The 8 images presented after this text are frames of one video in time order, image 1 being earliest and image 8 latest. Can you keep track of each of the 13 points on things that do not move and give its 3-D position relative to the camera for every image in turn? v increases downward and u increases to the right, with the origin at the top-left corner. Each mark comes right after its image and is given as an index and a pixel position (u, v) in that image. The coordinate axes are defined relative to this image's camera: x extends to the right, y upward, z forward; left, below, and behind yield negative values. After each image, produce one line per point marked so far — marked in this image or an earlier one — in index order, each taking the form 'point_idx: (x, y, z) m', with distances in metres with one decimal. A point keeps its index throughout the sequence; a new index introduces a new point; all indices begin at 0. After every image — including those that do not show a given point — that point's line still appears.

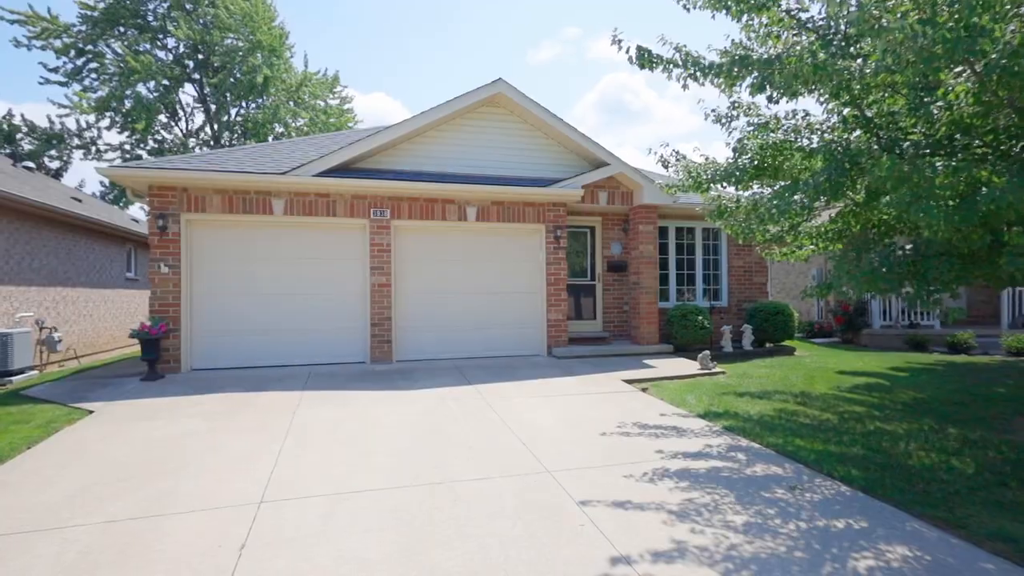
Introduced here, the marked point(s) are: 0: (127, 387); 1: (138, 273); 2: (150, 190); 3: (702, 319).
0: (-5.4, -1.4, +7.4) m
1: (-10.2, +0.4, +14.4) m
2: (-5.5, +1.5, +8.1) m
3: (+3.7, -0.6, +10.3) m
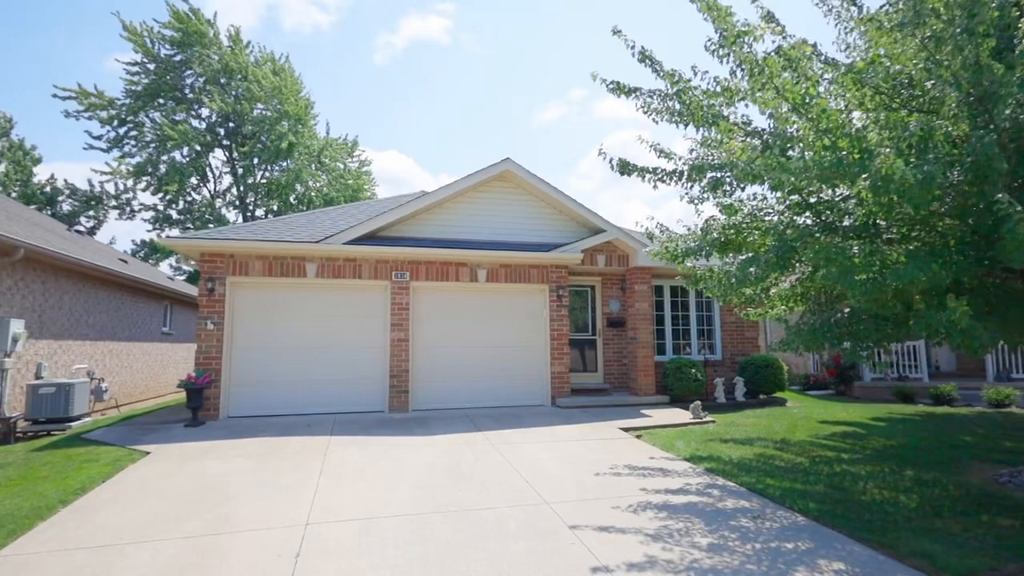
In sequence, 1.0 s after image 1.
0: (-5.3, -2.3, +8.3) m
1: (-9.9, -1.2, +15.5) m
2: (-5.4, +0.6, +9.2) m
3: (+3.8, -1.7, +11.1) m
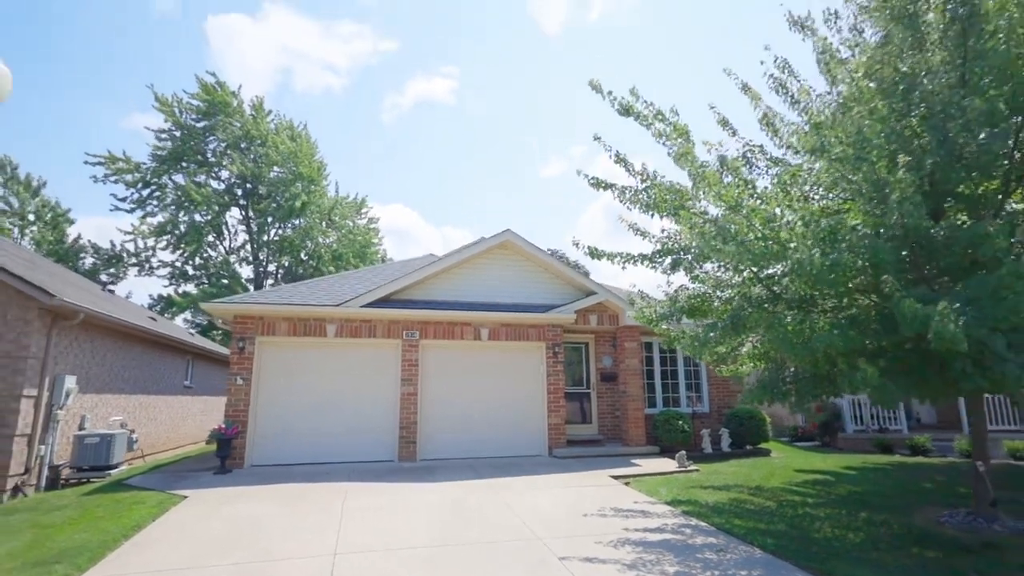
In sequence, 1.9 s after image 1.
0: (-5.3, -3.3, +9.1) m
1: (-9.9, -2.9, +16.5) m
2: (-5.4, -0.6, +10.3) m
3: (+3.8, -3.0, +11.9) m
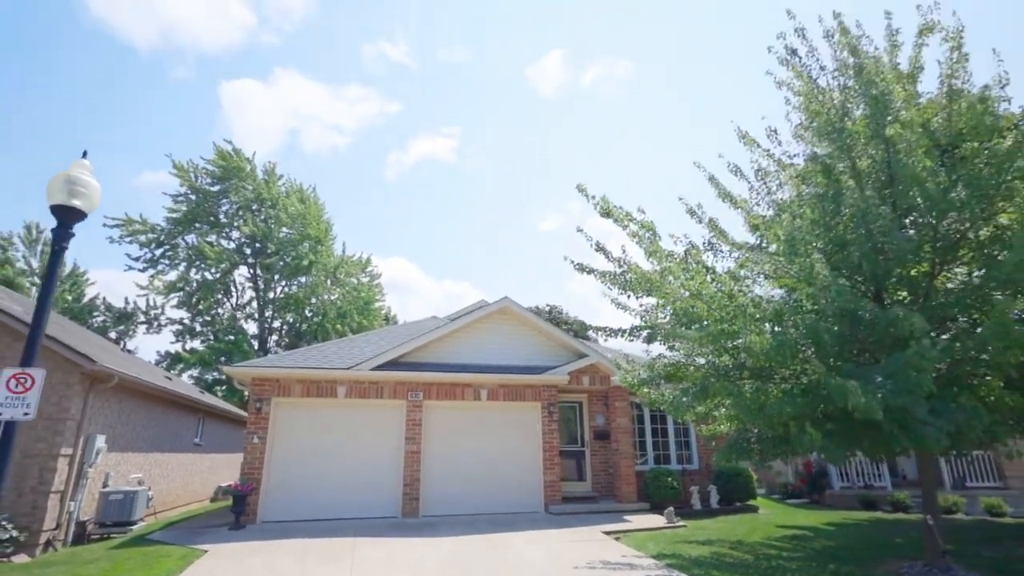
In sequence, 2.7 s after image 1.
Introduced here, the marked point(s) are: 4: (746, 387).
0: (-5.4, -4.5, +9.7) m
1: (-10.0, -4.9, +17.0) m
2: (-5.5, -1.9, +11.2) m
3: (+3.8, -4.5, +12.5) m
4: (+3.0, -1.3, +6.8) m
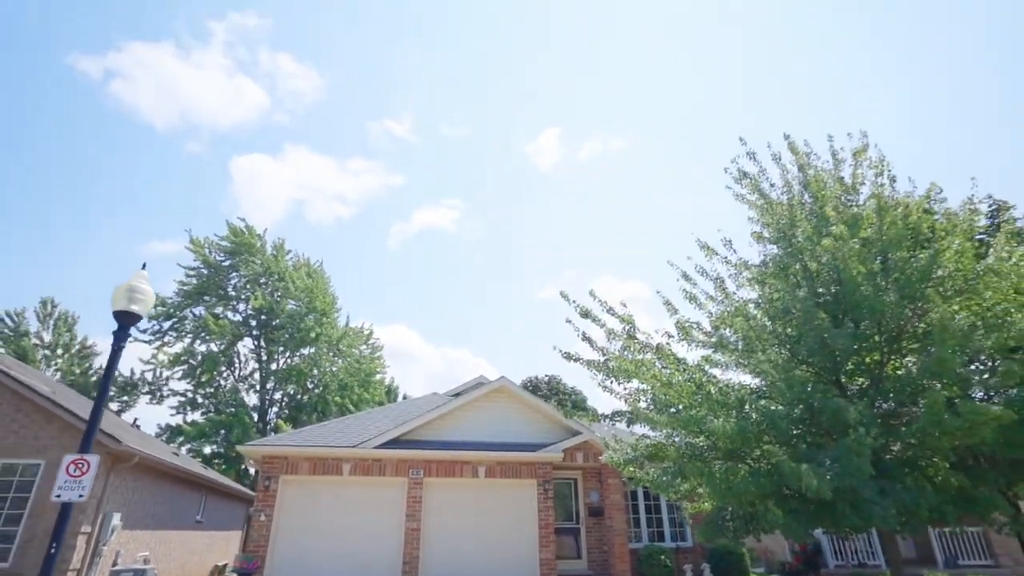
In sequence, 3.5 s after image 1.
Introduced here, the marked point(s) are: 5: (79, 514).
0: (-5.5, -6.2, +10.0) m
1: (-10.1, -7.4, +17.2) m
2: (-5.6, -3.8, +11.8) m
3: (+3.7, -6.5, +12.8) m
4: (+2.9, -2.6, +7.5) m
5: (-7.9, -4.1, +9.7) m
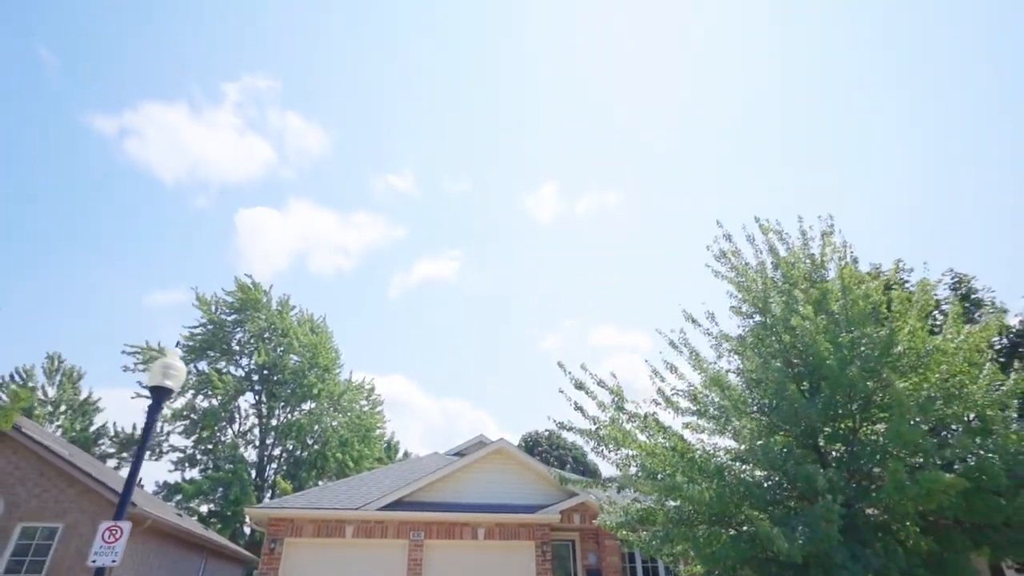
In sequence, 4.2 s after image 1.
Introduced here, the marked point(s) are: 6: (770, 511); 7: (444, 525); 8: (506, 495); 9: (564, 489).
0: (-5.5, -7.5, +10.2) m
1: (-10.1, -9.5, +17.3) m
2: (-5.6, -5.3, +12.2) m
3: (+3.7, -8.1, +12.9) m
4: (+2.9, -3.7, +8.0) m
5: (-8.0, -5.5, +10.0) m
6: (+3.7, -3.2, +7.6) m
7: (-1.6, -5.7, +12.8) m
8: (-0.2, -5.5, +14.3) m
9: (+1.5, -5.5, +14.6) m
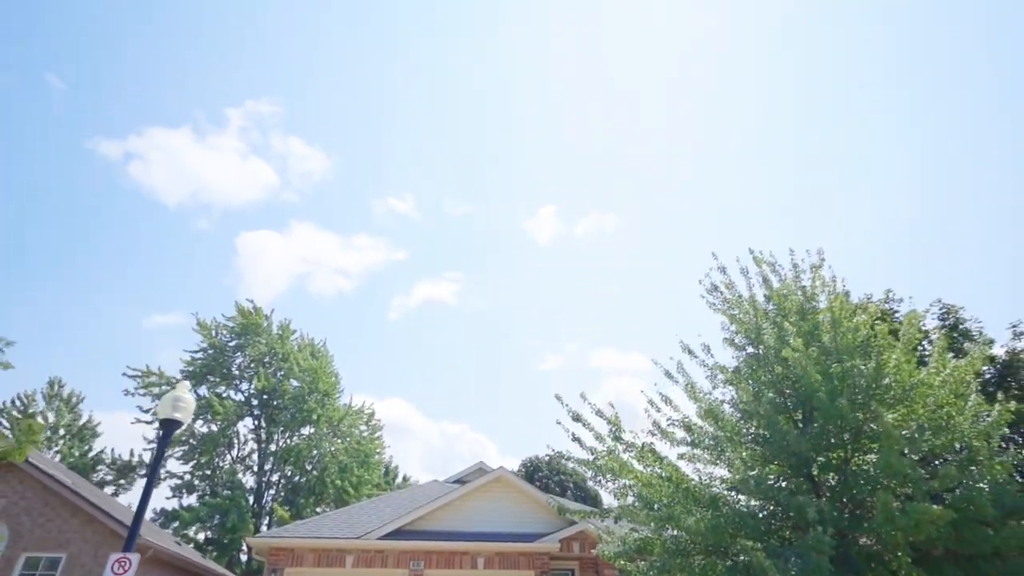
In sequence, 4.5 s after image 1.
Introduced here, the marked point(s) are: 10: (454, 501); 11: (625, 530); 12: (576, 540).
0: (-5.5, -8.2, +10.2) m
1: (-10.1, -10.4, +17.1) m
2: (-5.6, -6.1, +12.2) m
3: (+3.6, -8.9, +12.8) m
4: (+2.9, -4.2, +8.1) m
5: (-8.0, -6.1, +10.1) m
6: (+3.7, -3.7, +7.8) m
7: (-1.7, -6.5, +12.9) m
8: (-0.2, -6.3, +14.4) m
9: (+1.4, -6.3, +14.7) m
10: (-1.5, -5.7, +14.3) m
11: (+2.1, -4.6, +10.1) m
12: (+1.7, -6.6, +13.9) m
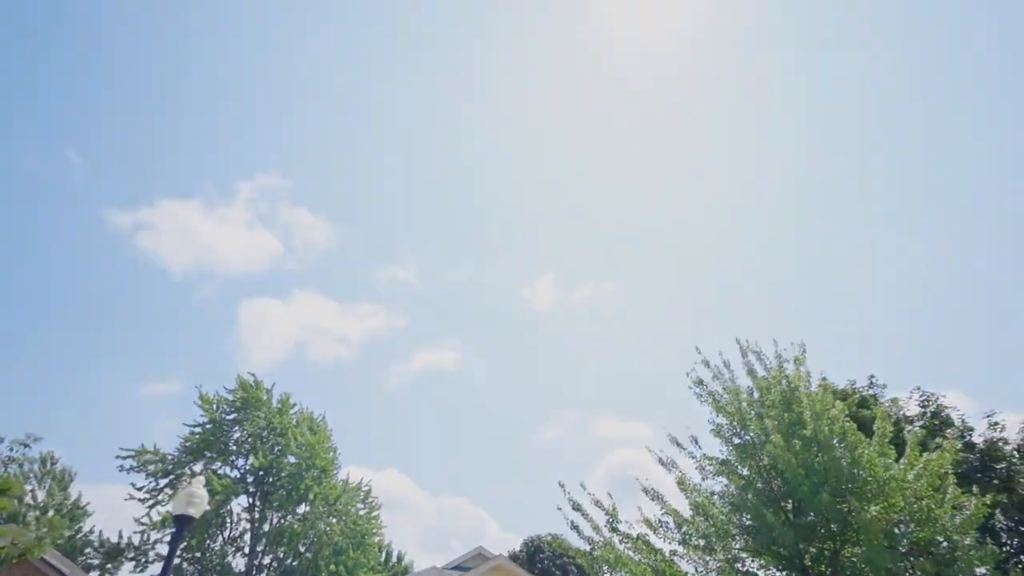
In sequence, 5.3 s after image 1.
0: (-5.5, -10.0, +9.8) m
1: (-10.1, -13.1, +16.4) m
2: (-5.6, -8.1, +12.1) m
3: (+3.6, -11.0, +12.3) m
4: (+2.8, -5.8, +8.2) m
5: (-8.0, -7.9, +9.9) m
6: (+3.7, -5.3, +7.9) m
7: (-1.7, -8.6, +12.7) m
8: (-0.2, -8.7, +14.2) m
9: (+1.4, -8.7, +14.5) m
10: (-1.6, -8.1, +14.2) m
11: (+2.1, -6.4, +10.1) m
12: (+1.7, -8.9, +13.6) m
